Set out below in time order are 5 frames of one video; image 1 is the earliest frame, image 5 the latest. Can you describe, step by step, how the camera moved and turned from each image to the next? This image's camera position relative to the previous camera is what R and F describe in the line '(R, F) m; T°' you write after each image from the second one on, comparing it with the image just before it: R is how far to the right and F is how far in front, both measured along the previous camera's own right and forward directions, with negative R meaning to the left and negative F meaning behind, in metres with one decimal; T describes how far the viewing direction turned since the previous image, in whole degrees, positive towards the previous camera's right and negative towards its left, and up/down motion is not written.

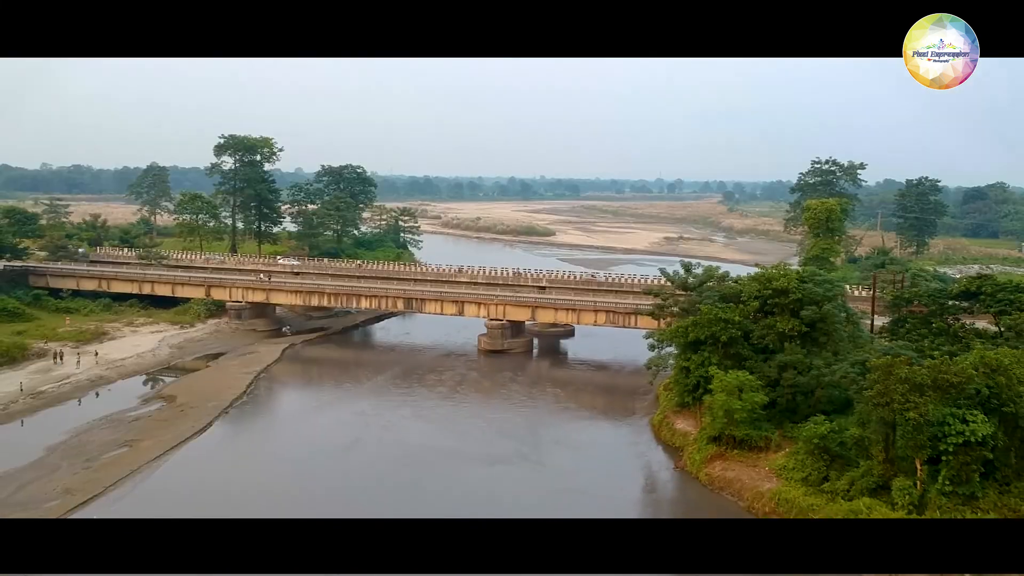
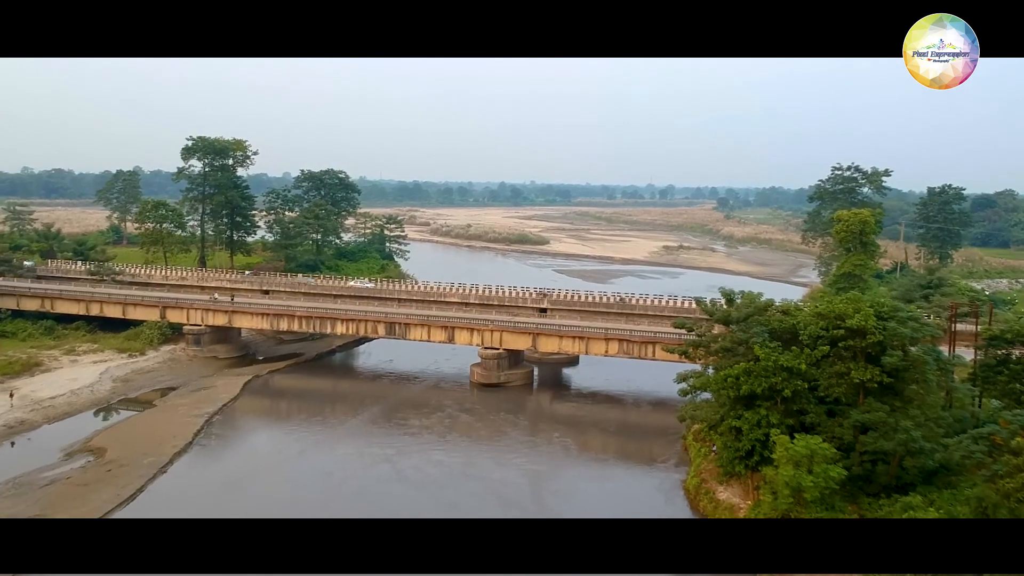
(-0.2, +2.5) m; +1°
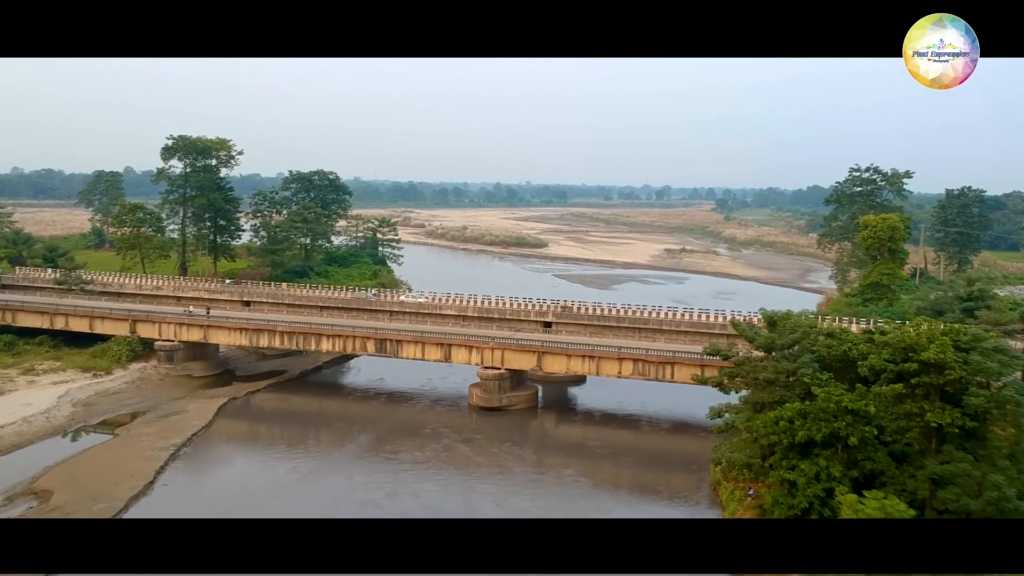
(-0.2, +1.5) m; 0°
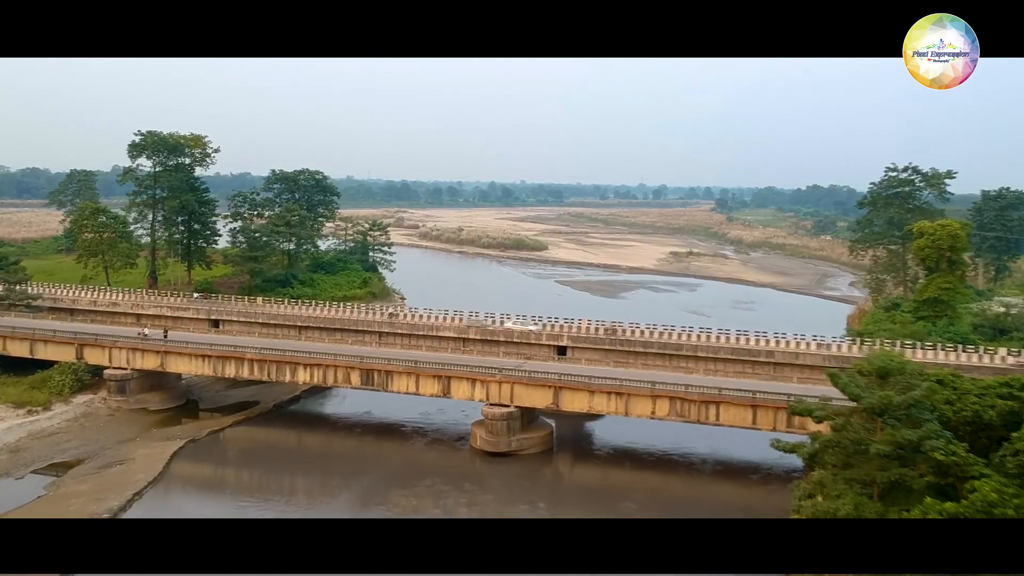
(-0.3, +2.4) m; 0°
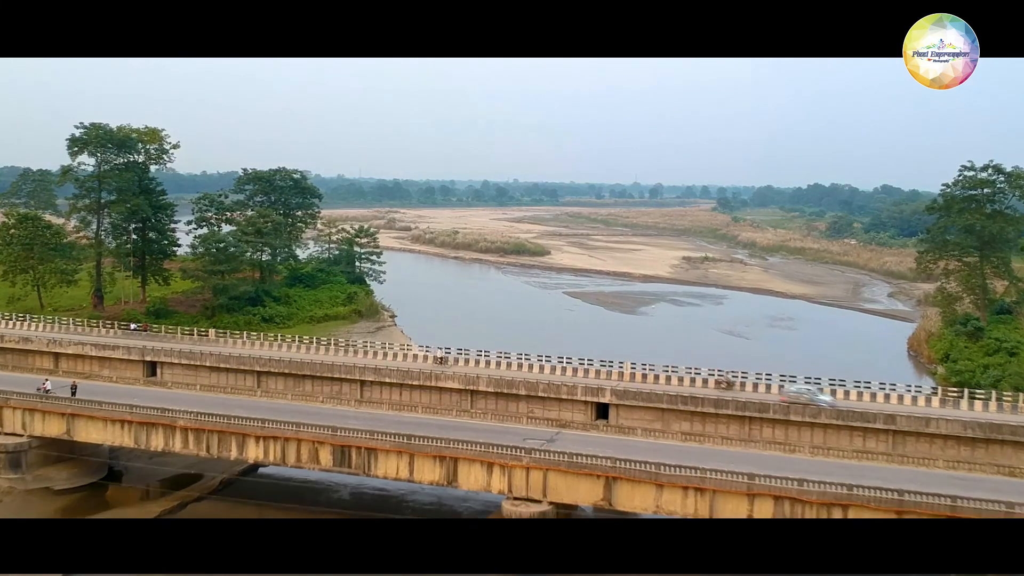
(-0.5, +3.7) m; +1°
